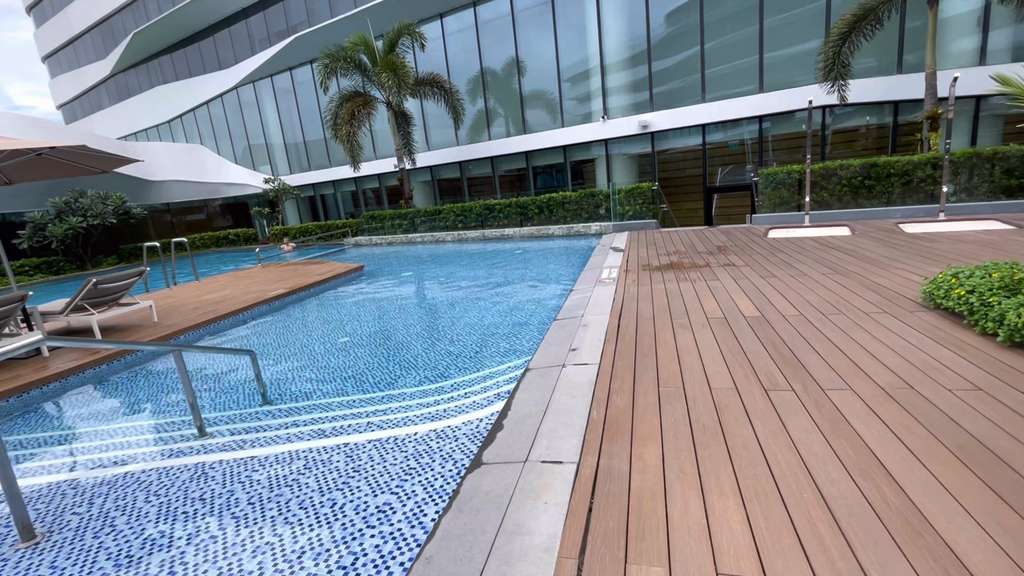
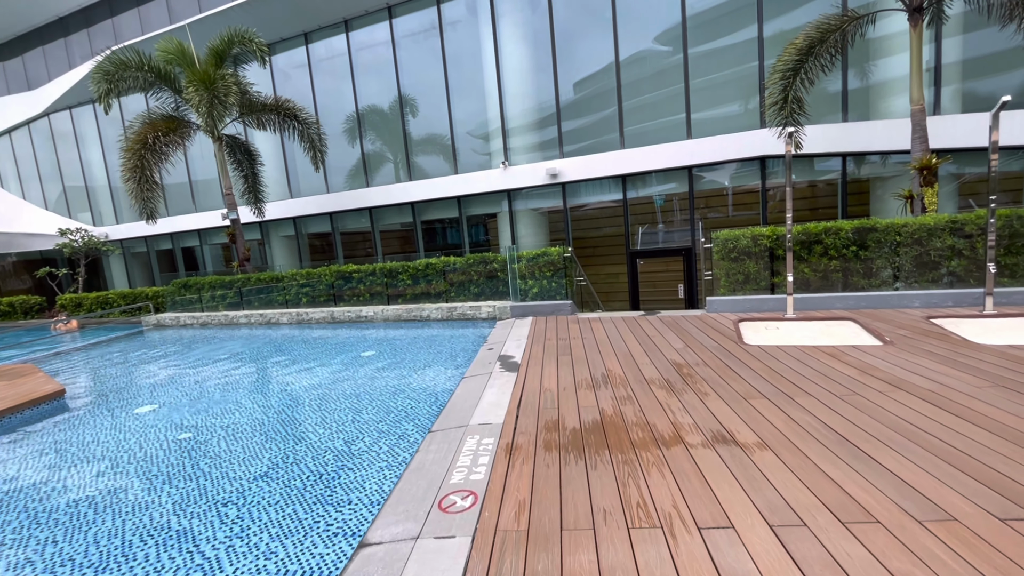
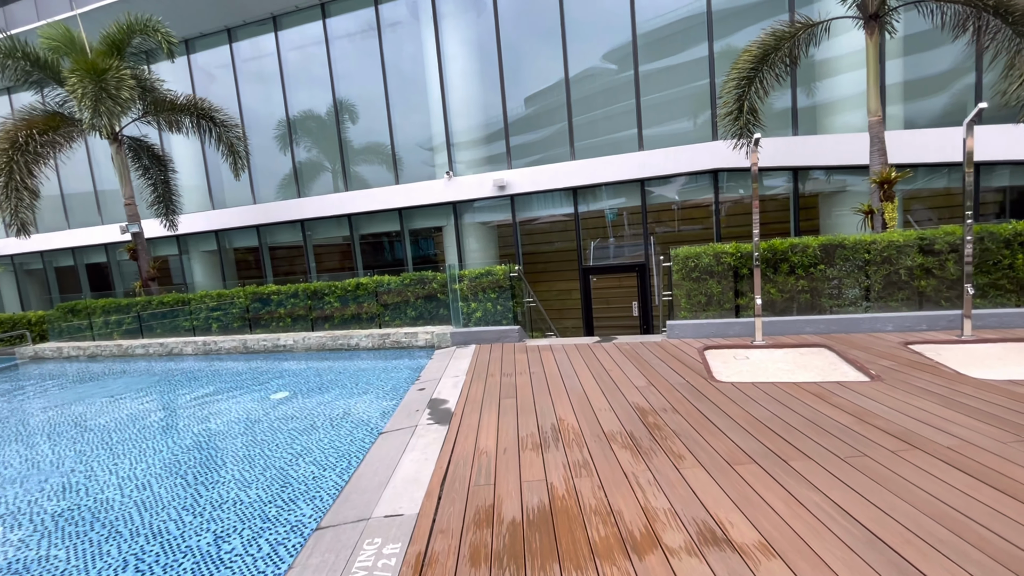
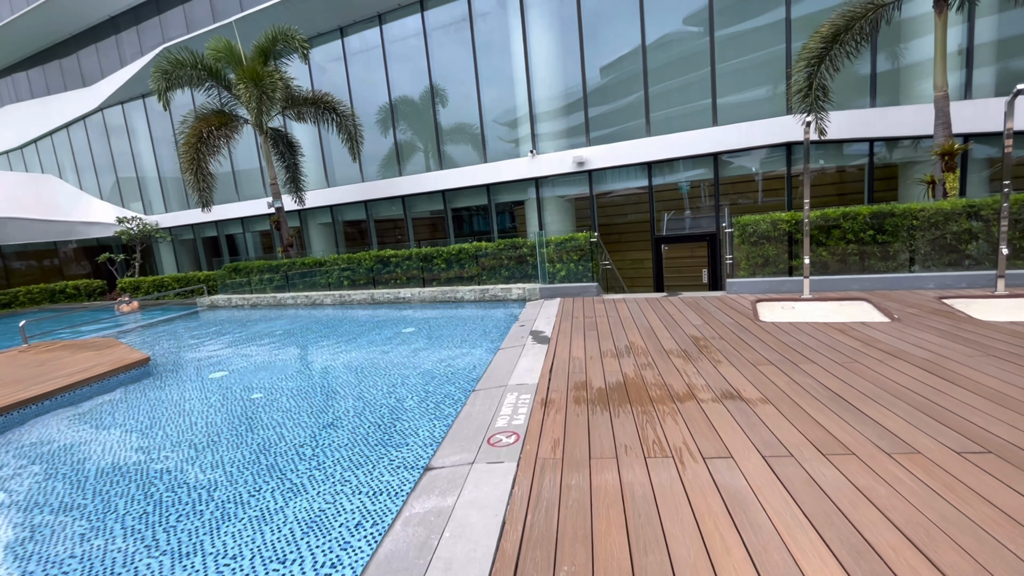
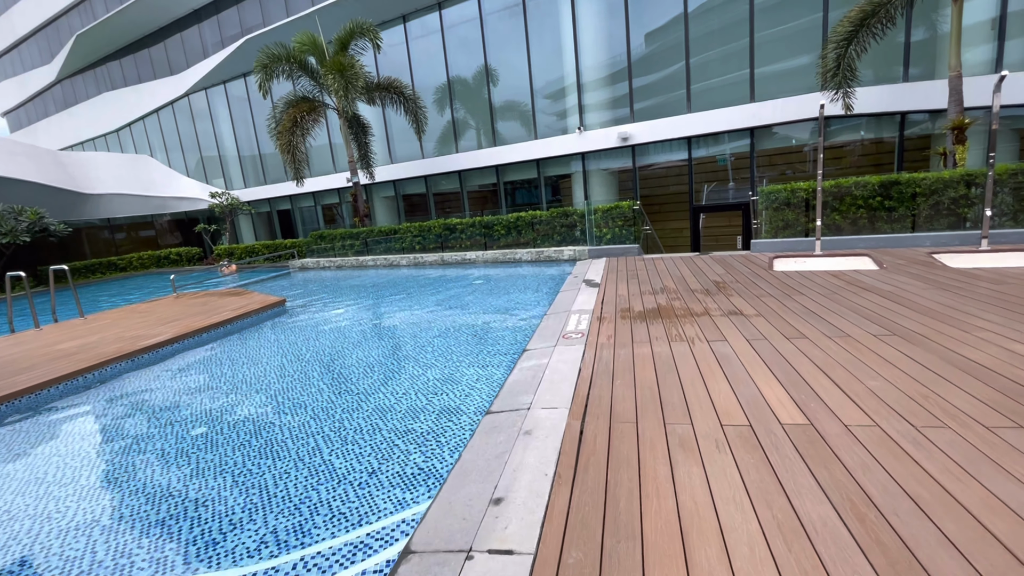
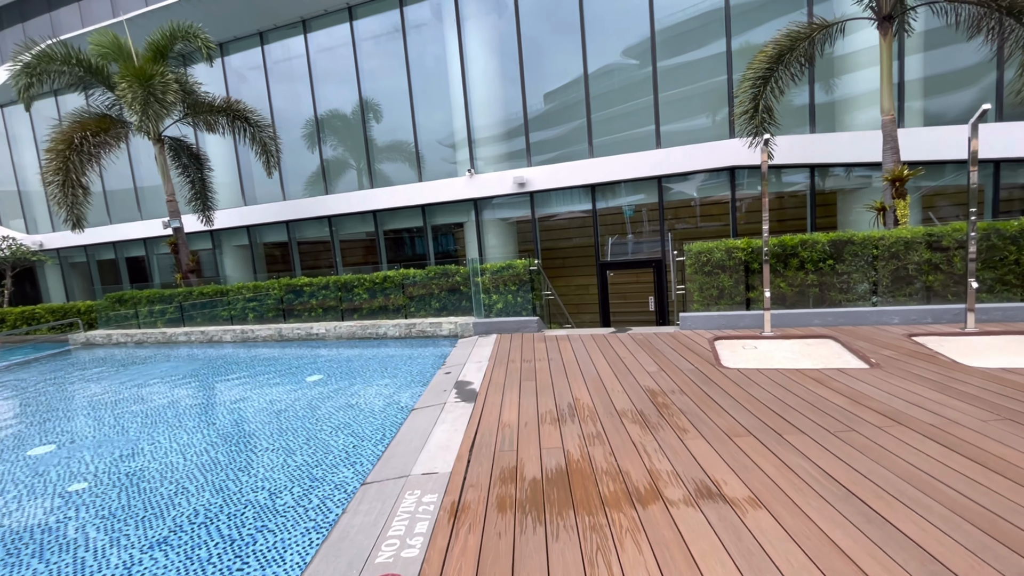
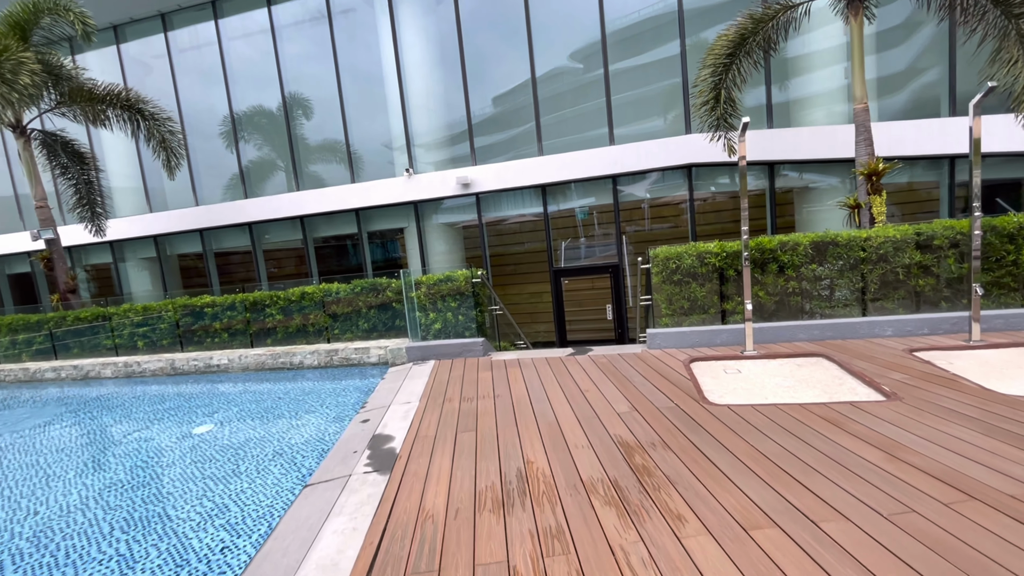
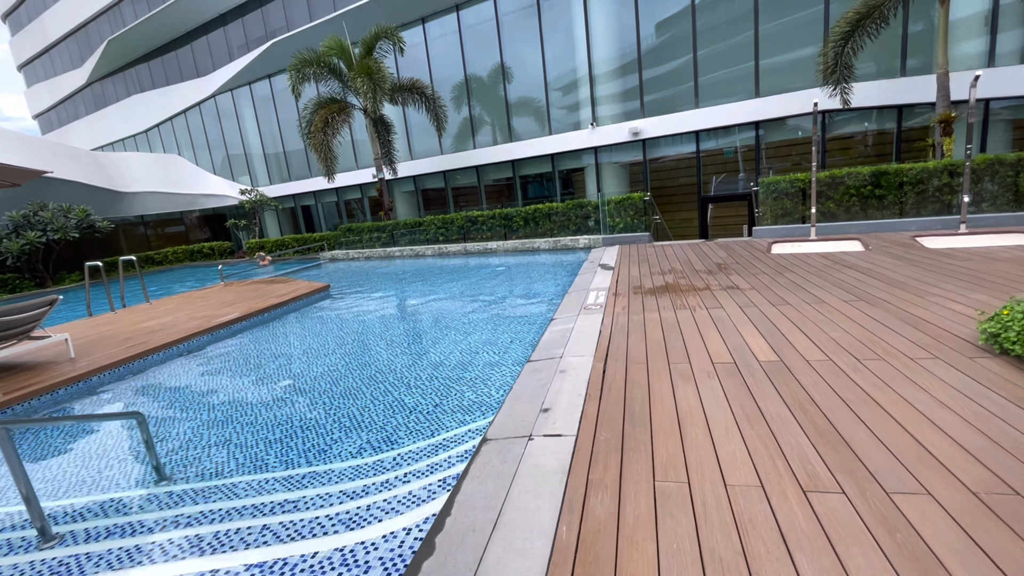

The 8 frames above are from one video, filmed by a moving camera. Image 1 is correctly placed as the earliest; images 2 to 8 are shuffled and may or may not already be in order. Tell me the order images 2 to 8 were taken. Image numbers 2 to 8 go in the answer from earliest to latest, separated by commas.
8, 5, 4, 2, 6, 3, 7
